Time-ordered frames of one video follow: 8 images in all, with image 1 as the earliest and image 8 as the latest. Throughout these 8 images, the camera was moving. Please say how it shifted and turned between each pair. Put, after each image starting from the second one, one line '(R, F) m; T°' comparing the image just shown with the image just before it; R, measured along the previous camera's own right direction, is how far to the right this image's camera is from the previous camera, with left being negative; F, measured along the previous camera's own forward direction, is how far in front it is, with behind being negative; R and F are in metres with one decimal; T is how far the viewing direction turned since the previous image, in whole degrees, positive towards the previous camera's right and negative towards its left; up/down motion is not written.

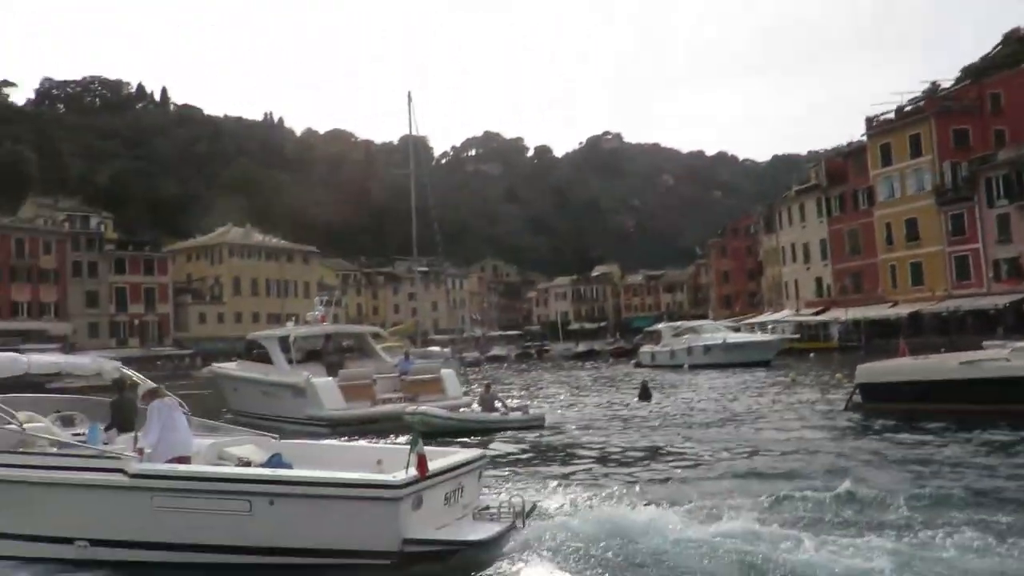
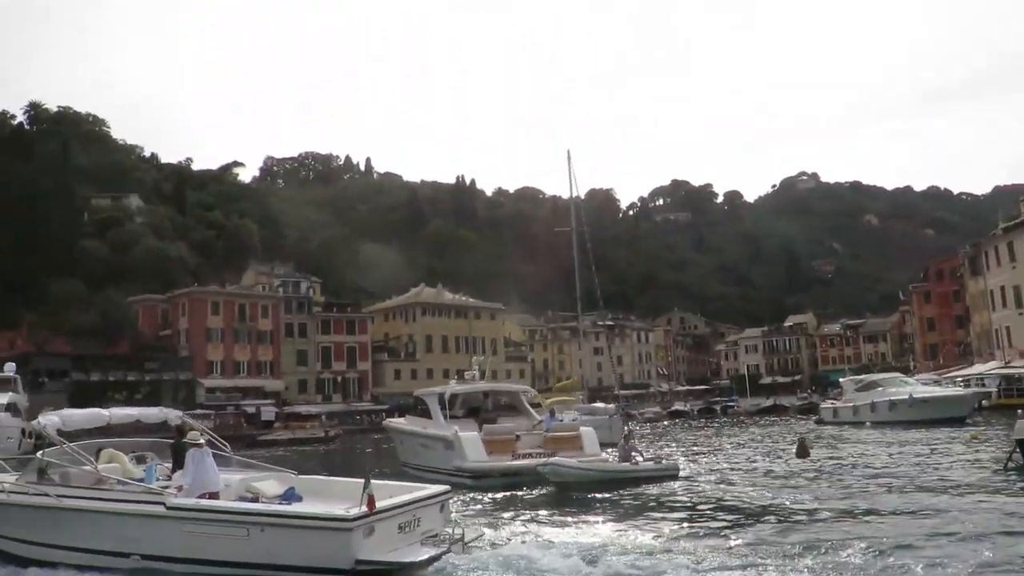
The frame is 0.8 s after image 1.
(+1.2, -0.7) m; -13°
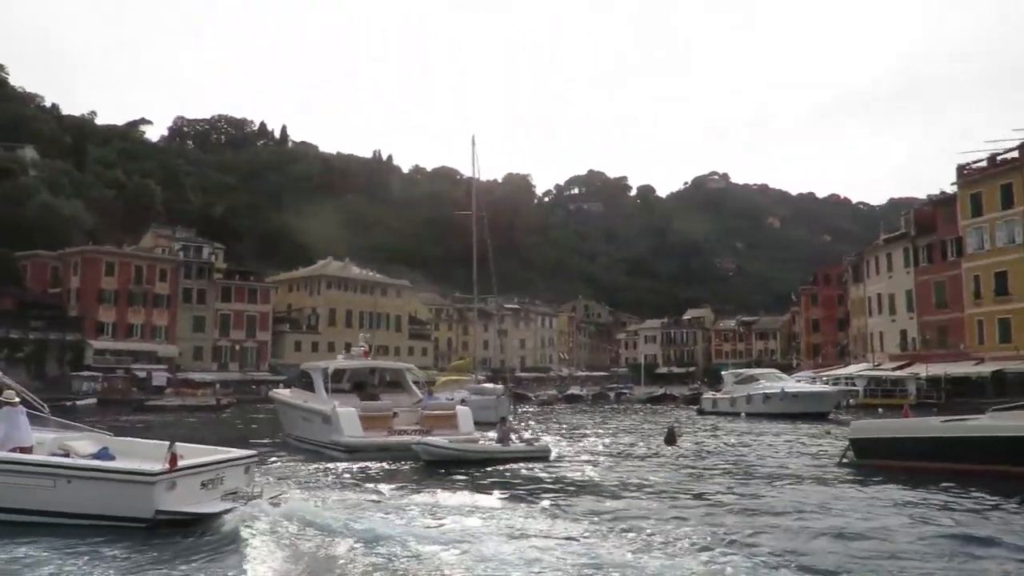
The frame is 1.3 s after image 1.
(+0.6, -0.7) m; +6°
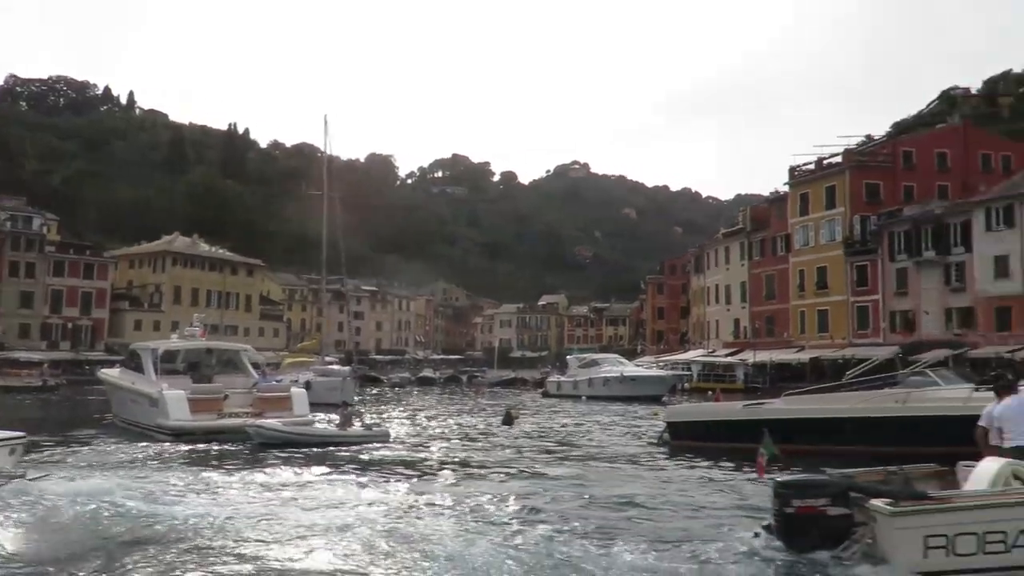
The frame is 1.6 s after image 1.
(+0.5, -0.4) m; +9°
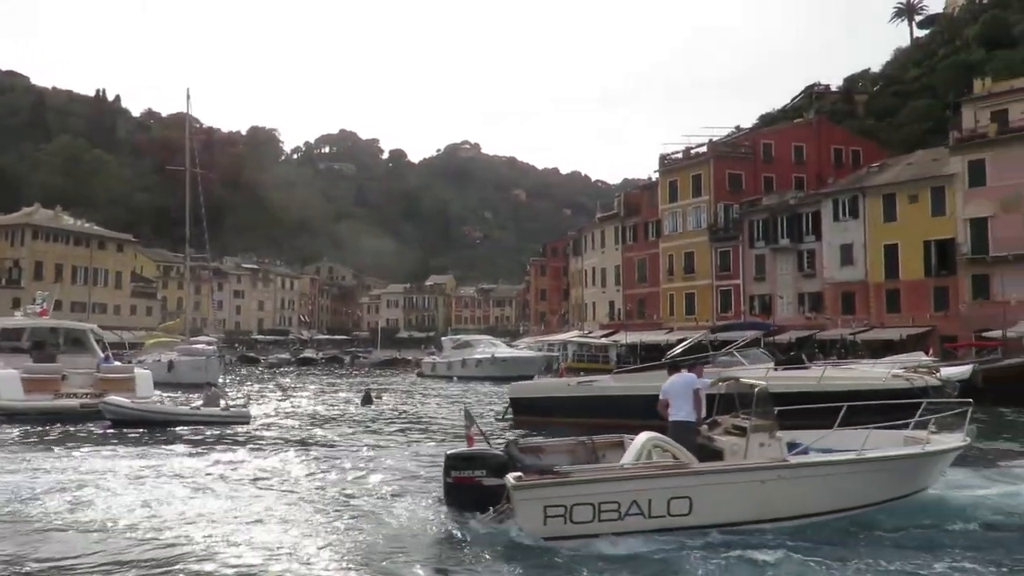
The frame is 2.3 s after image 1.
(+0.9, -0.6) m; +7°
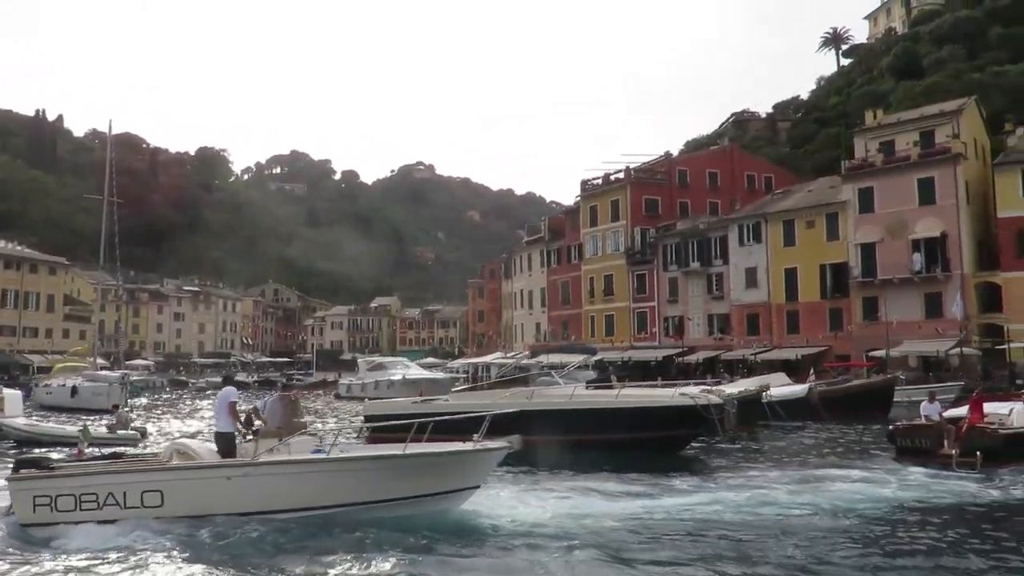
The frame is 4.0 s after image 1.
(+2.4, -1.4) m; +3°
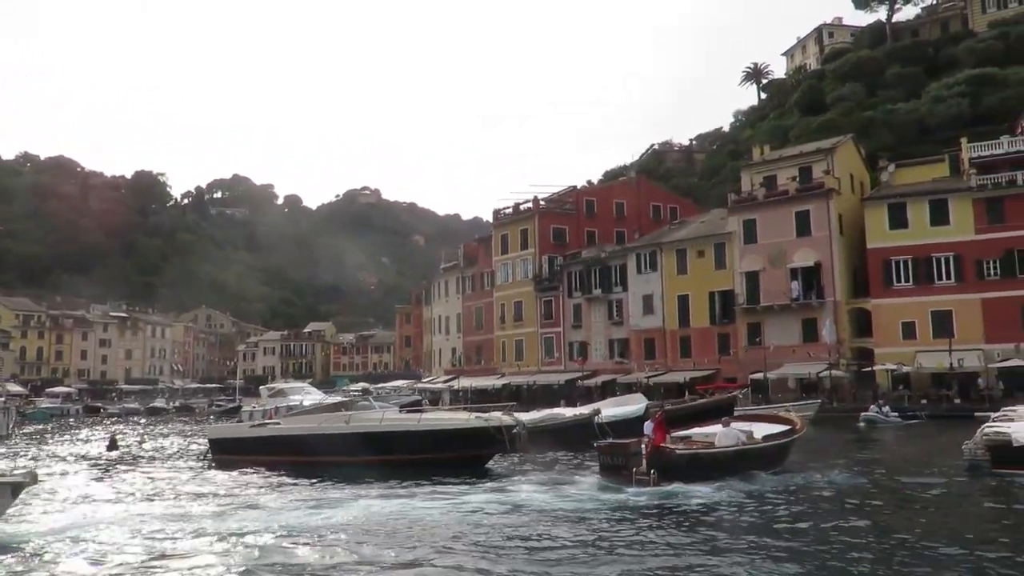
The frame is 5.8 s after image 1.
(+2.7, -1.5) m; +3°
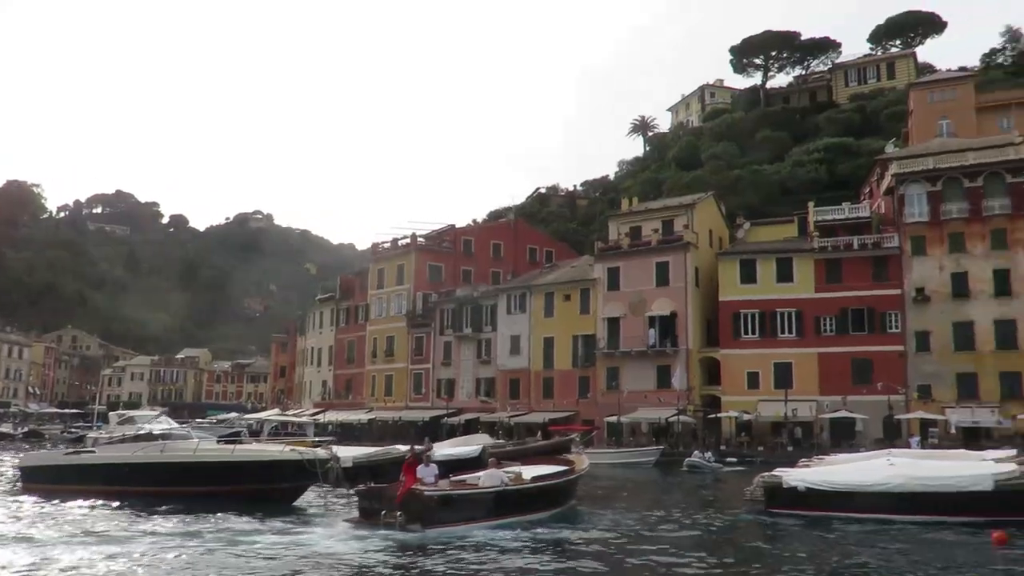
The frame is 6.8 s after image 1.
(+1.5, -0.7) m; +7°
